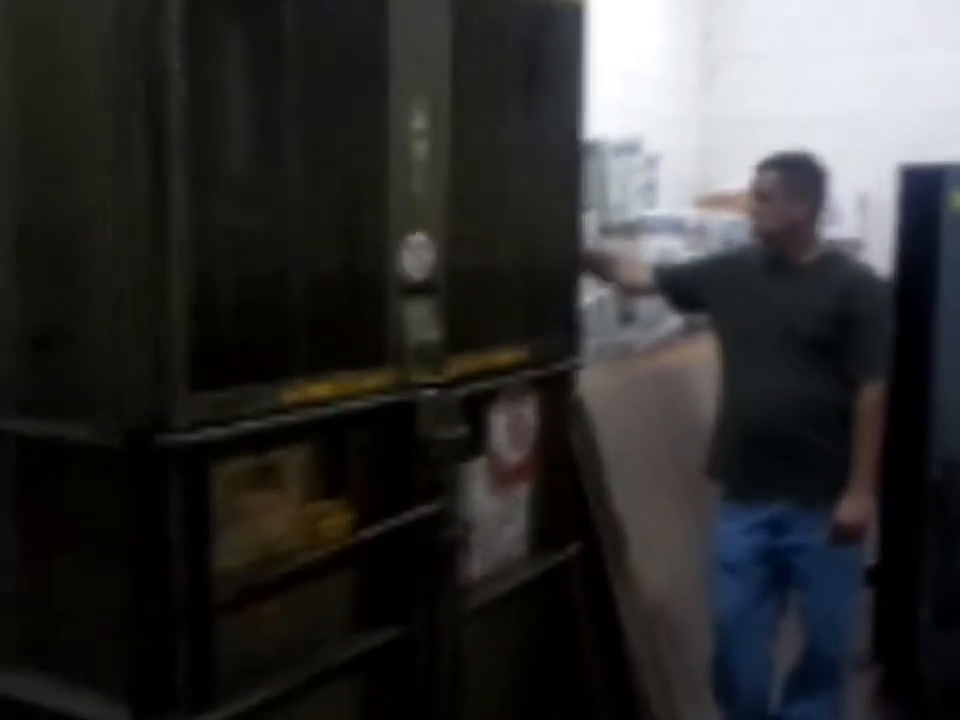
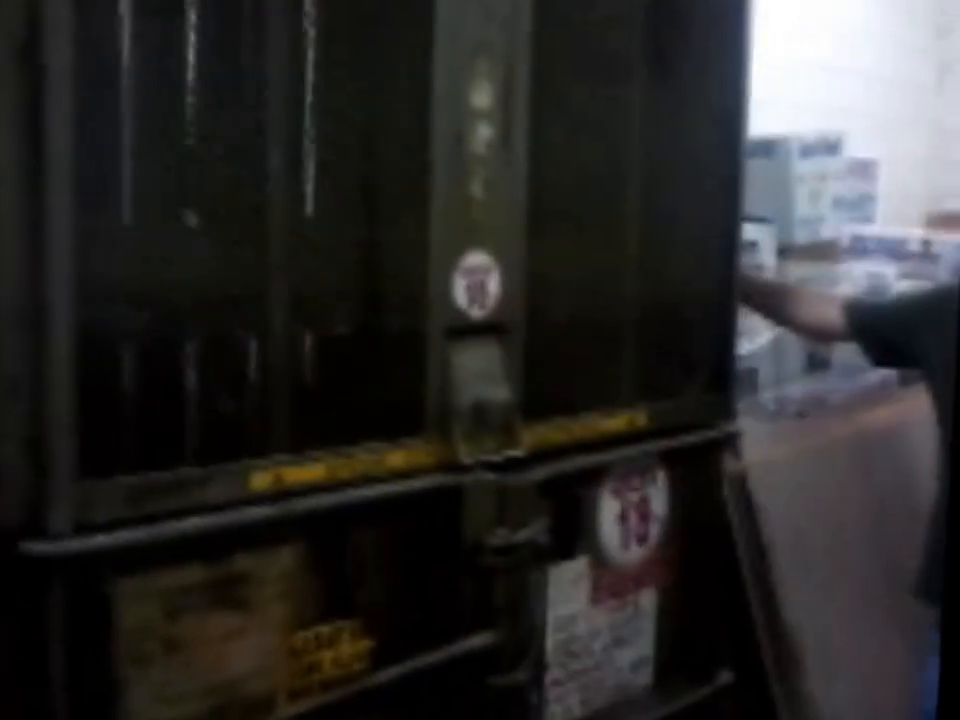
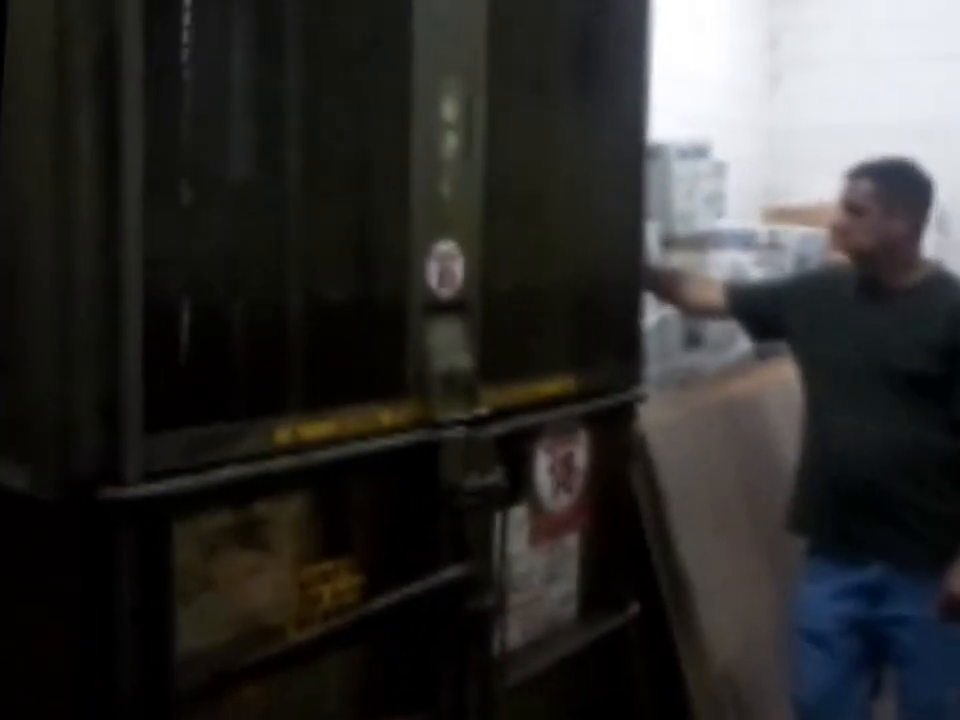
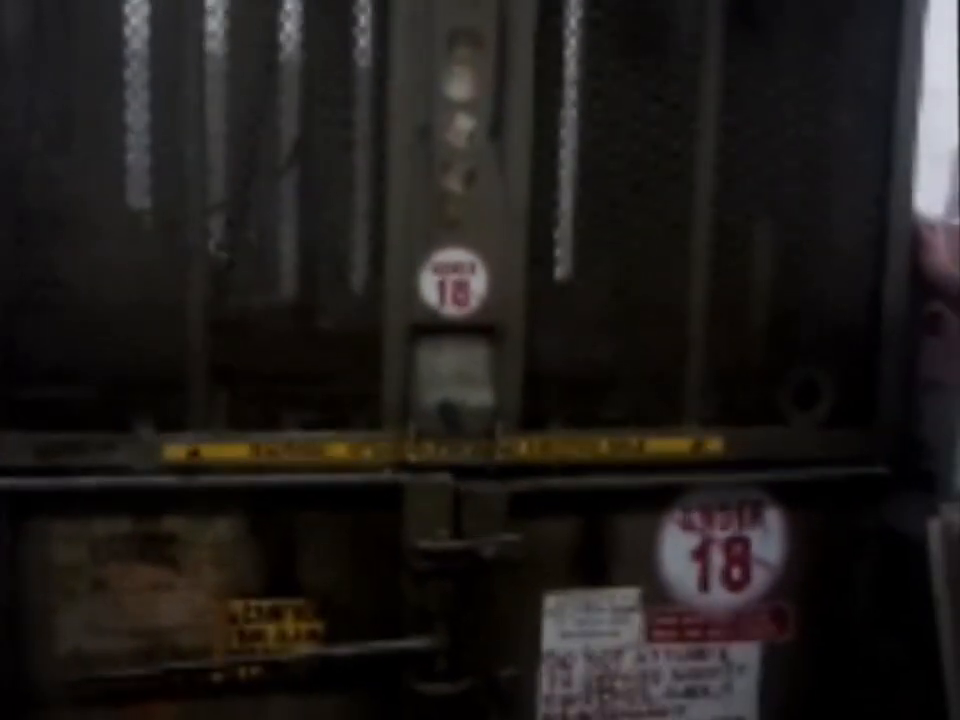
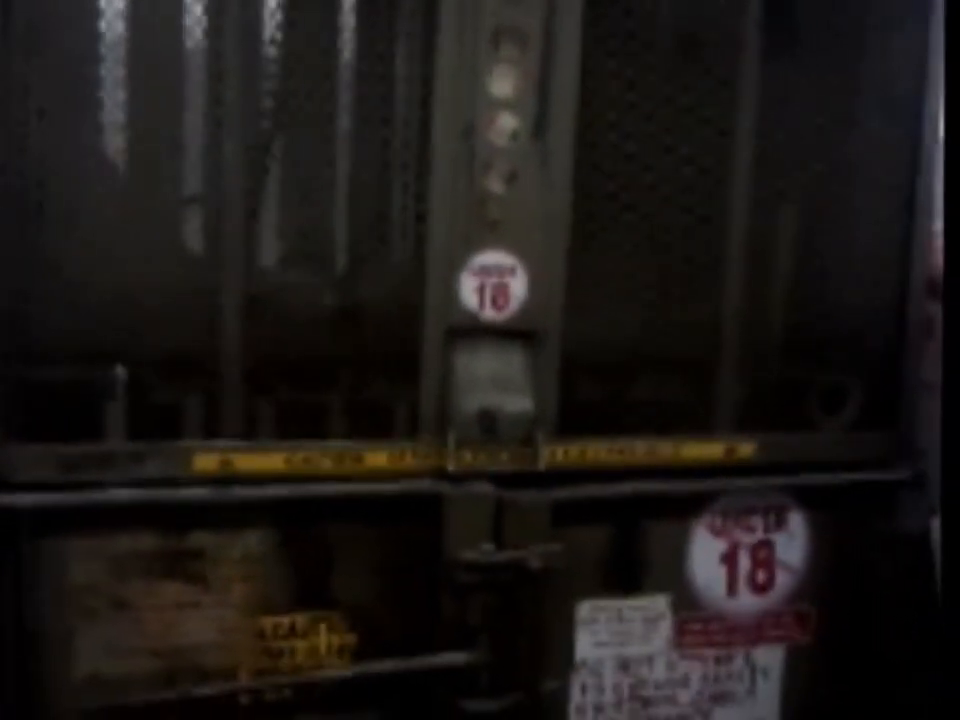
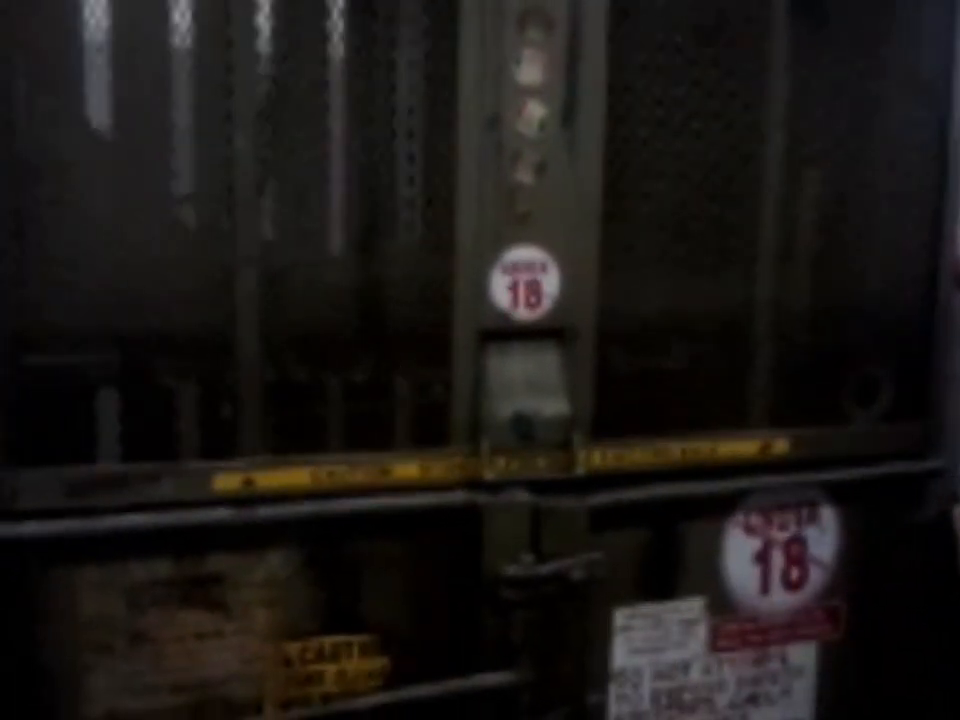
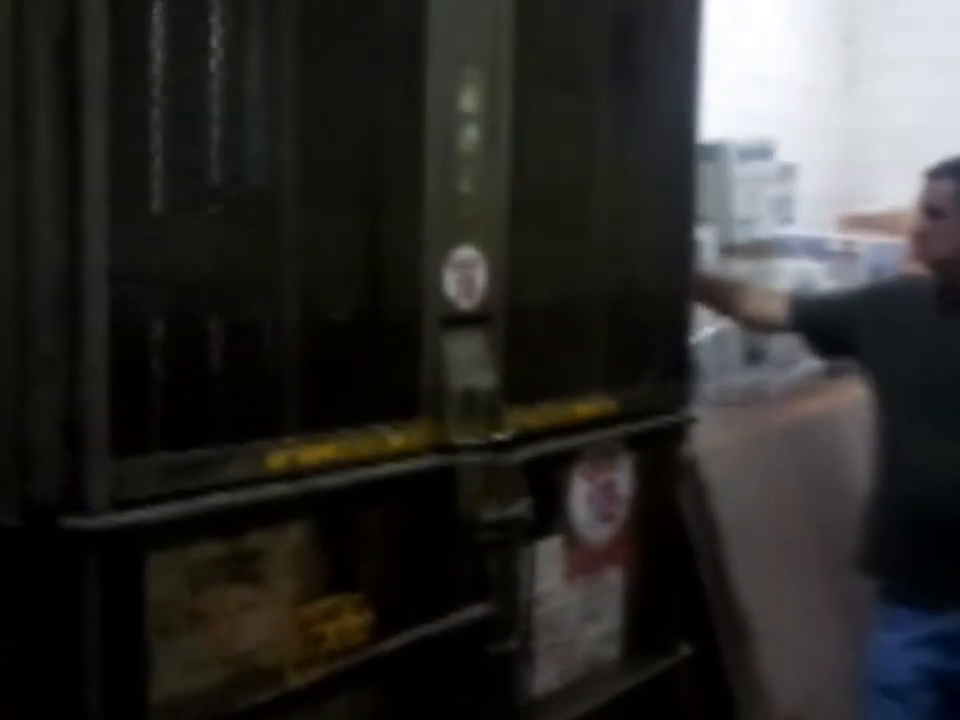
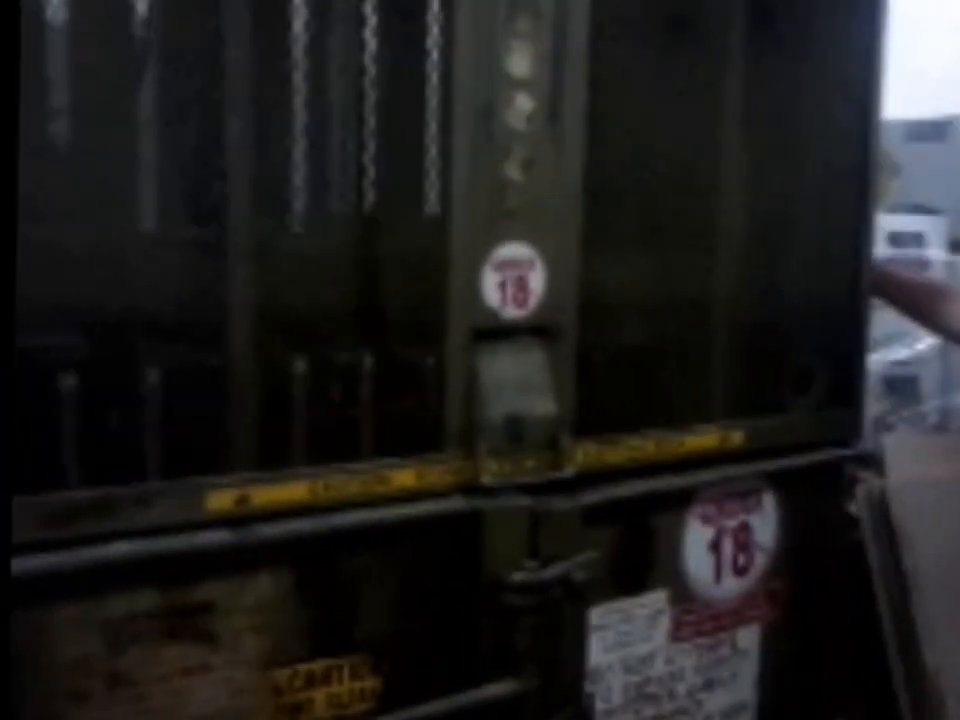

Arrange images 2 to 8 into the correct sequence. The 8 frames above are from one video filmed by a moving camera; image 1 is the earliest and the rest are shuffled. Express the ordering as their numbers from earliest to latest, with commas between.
3, 7, 2, 8, 6, 5, 4
